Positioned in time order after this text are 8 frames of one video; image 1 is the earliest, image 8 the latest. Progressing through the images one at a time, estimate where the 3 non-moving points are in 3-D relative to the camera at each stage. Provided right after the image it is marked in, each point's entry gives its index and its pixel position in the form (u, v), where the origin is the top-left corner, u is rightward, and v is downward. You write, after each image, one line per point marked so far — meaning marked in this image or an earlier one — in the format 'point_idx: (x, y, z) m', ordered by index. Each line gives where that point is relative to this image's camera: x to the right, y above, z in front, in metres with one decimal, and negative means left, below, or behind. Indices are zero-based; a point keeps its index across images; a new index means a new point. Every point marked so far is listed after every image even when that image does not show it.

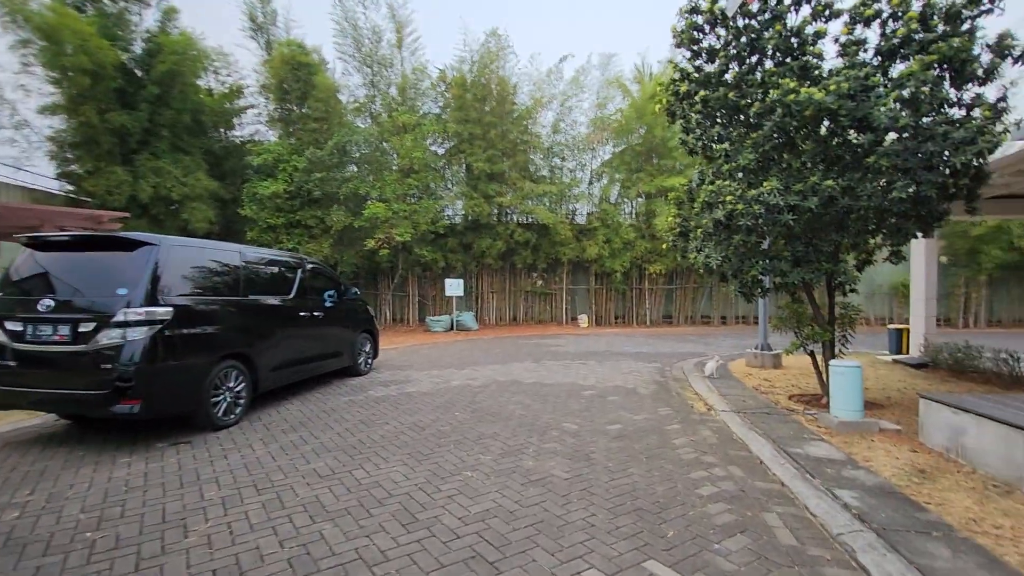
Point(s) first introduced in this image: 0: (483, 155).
0: (-0.9, +4.1, +15.3) m
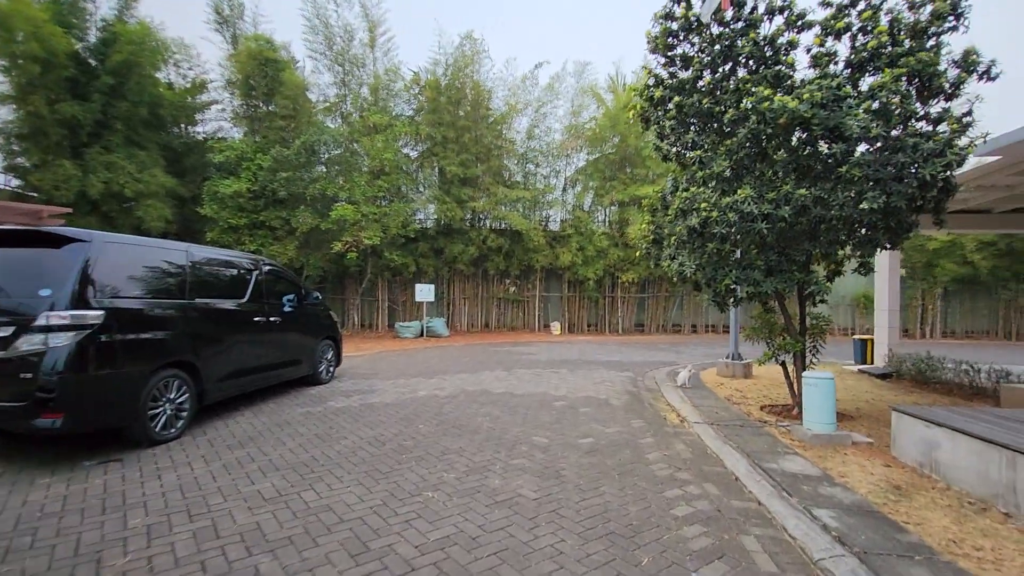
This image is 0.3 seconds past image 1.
0: (-1.7, +3.9, +15.1) m
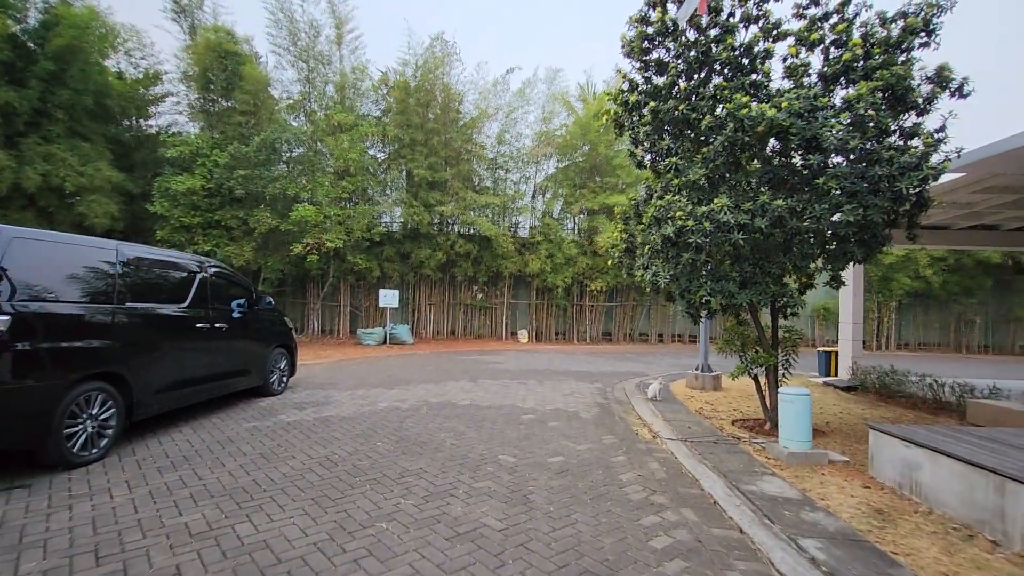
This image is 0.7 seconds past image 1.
0: (-2.6, +3.7, +14.7) m
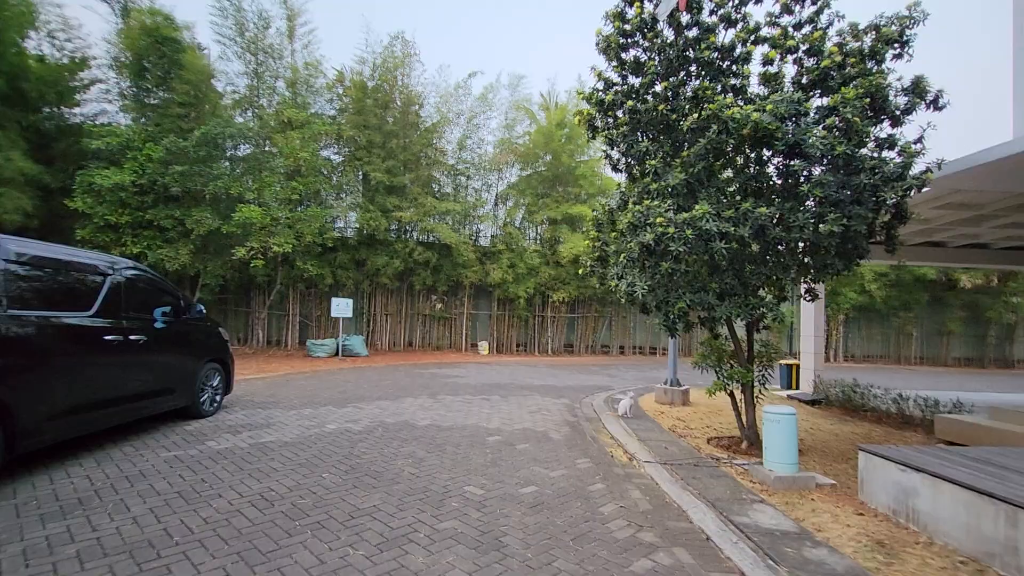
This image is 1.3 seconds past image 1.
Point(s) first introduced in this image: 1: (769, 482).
0: (-3.7, +3.5, +14.1) m
1: (+2.0, -1.5, +3.9) m
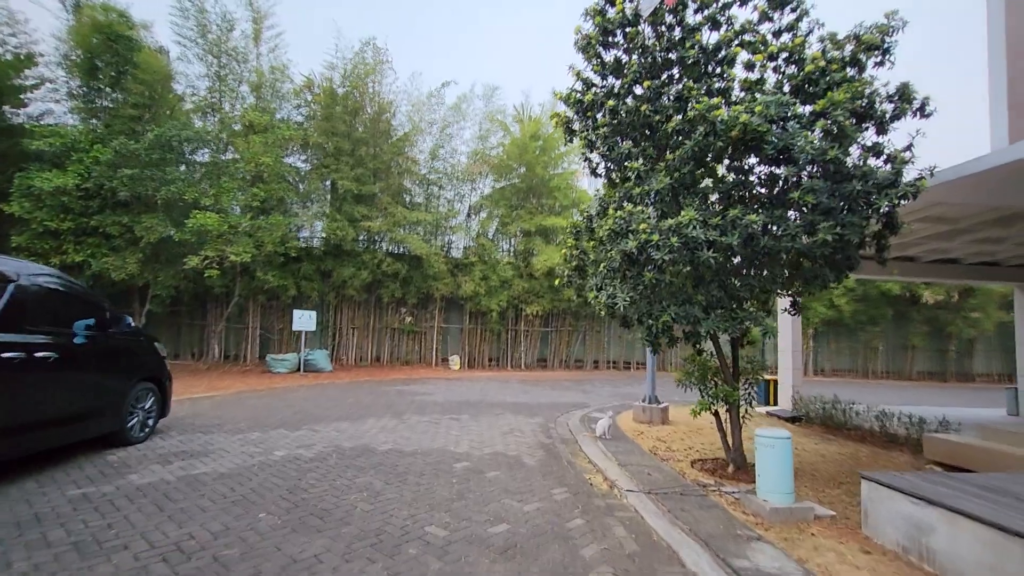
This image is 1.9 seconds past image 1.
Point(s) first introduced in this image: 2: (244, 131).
0: (-4.4, +3.2, +13.6) m
1: (+1.8, -1.6, +3.6) m
2: (-6.8, +4.0, +12.7) m
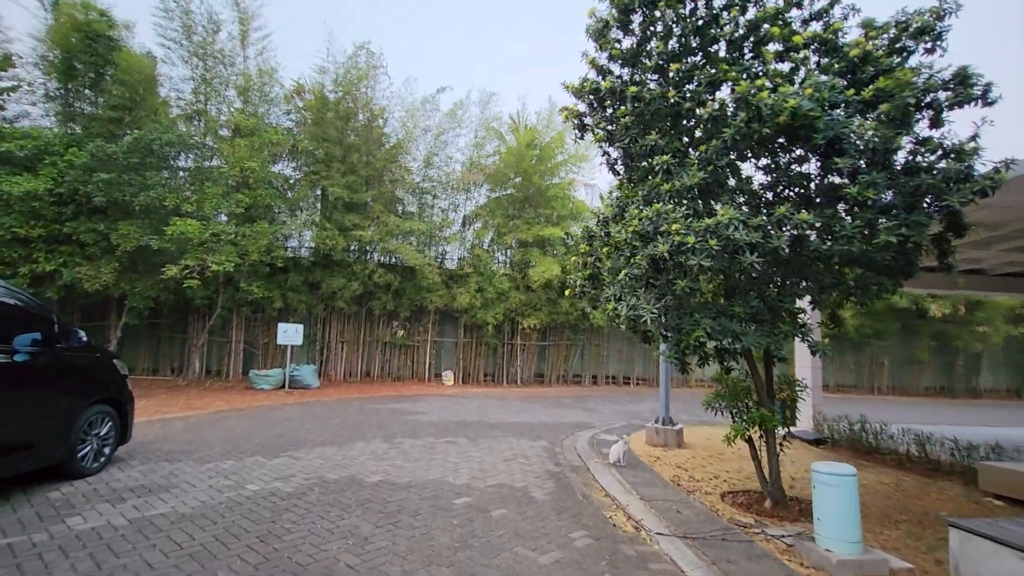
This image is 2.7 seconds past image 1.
0: (-4.5, +2.9, +13.0) m
1: (+1.9, -1.7, +3.0) m
2: (-6.9, +3.7, +12.1) m
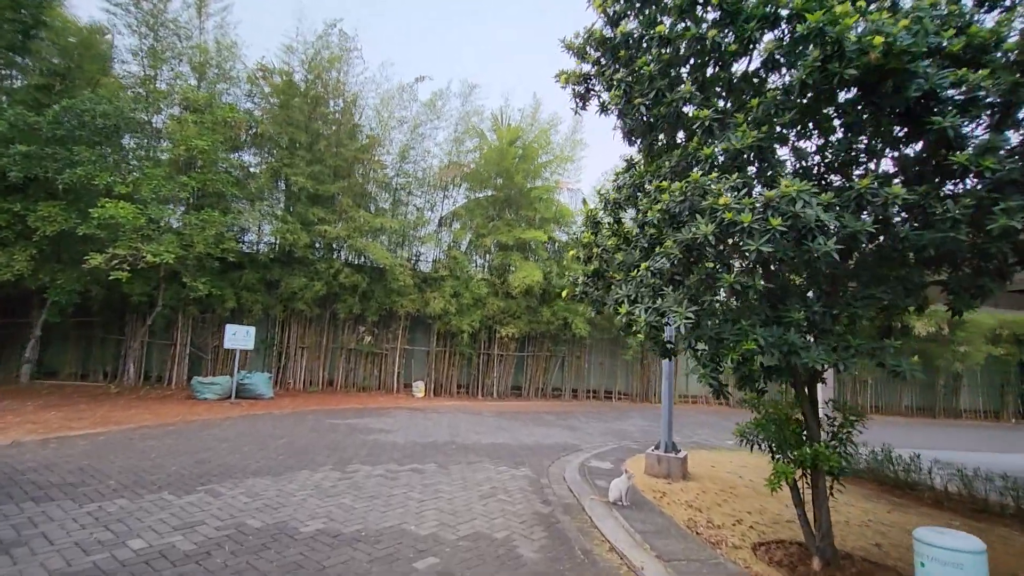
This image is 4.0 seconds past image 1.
0: (-4.9, +2.9, +11.8) m
1: (+1.8, -1.7, +2.1) m
2: (-7.2, +3.8, +10.8) m
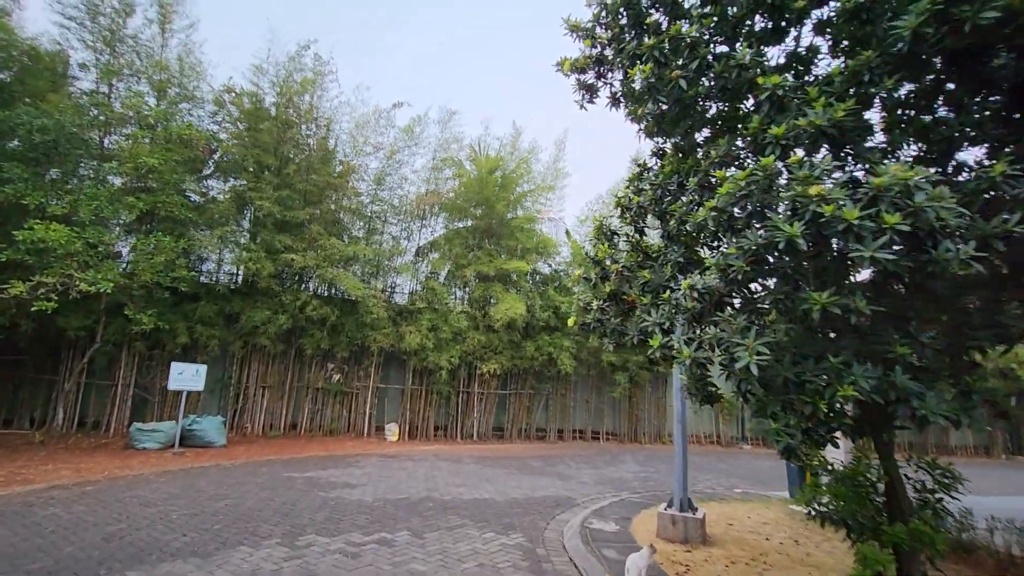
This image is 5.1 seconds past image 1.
0: (-5.3, +2.1, +11.0) m
1: (+1.9, -1.7, +1.2) m
2: (-7.6, +3.1, +9.9) m
